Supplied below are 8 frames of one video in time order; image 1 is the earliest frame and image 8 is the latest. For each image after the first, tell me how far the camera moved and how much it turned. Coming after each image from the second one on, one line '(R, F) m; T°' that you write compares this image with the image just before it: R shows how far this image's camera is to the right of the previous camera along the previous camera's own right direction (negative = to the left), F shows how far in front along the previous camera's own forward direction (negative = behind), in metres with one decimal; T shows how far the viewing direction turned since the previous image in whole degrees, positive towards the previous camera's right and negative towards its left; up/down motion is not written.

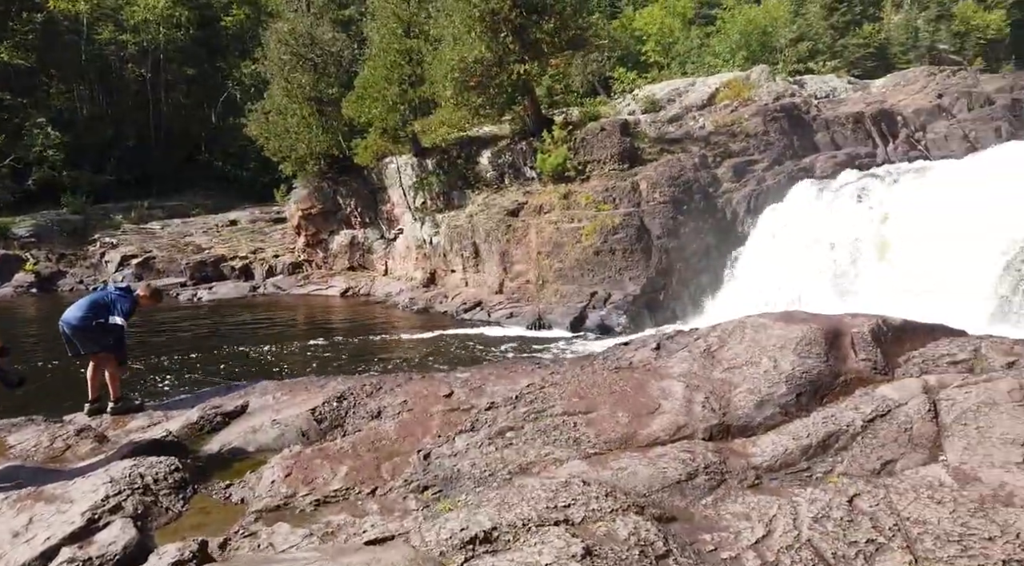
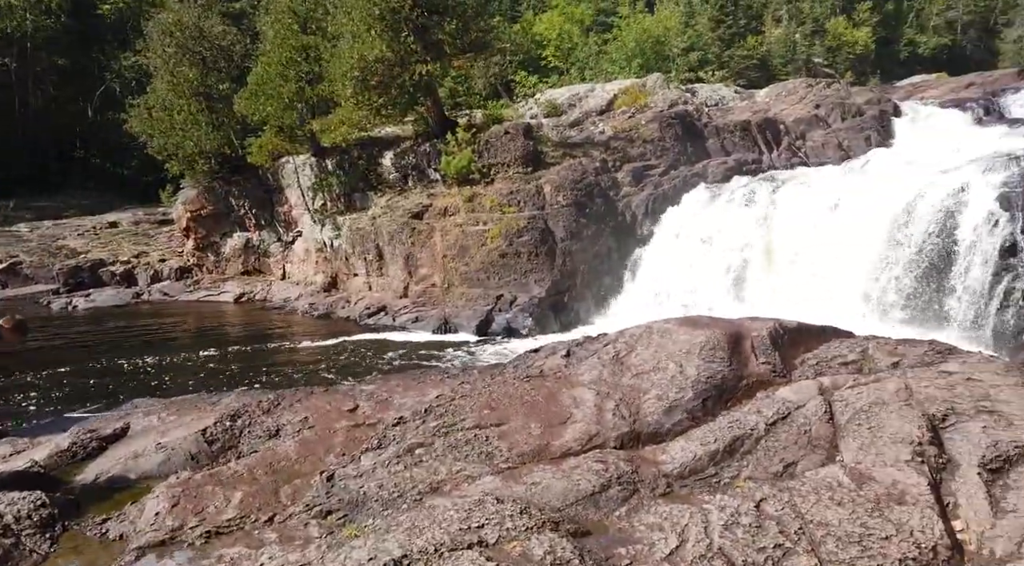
(0.0, +0.1) m; +8°
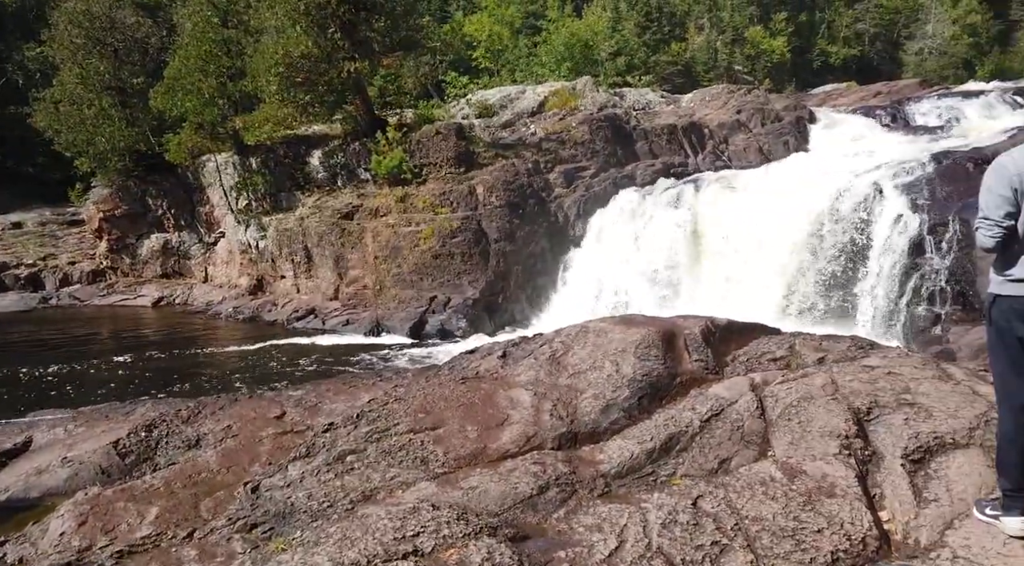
(0.0, +0.1) m; +5°
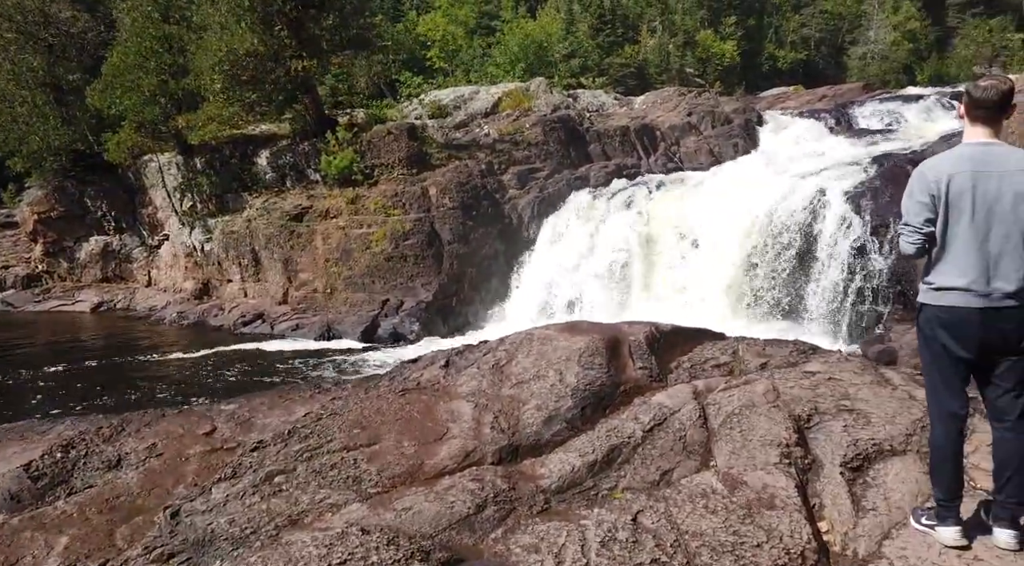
(+0.1, +0.1) m; +3°
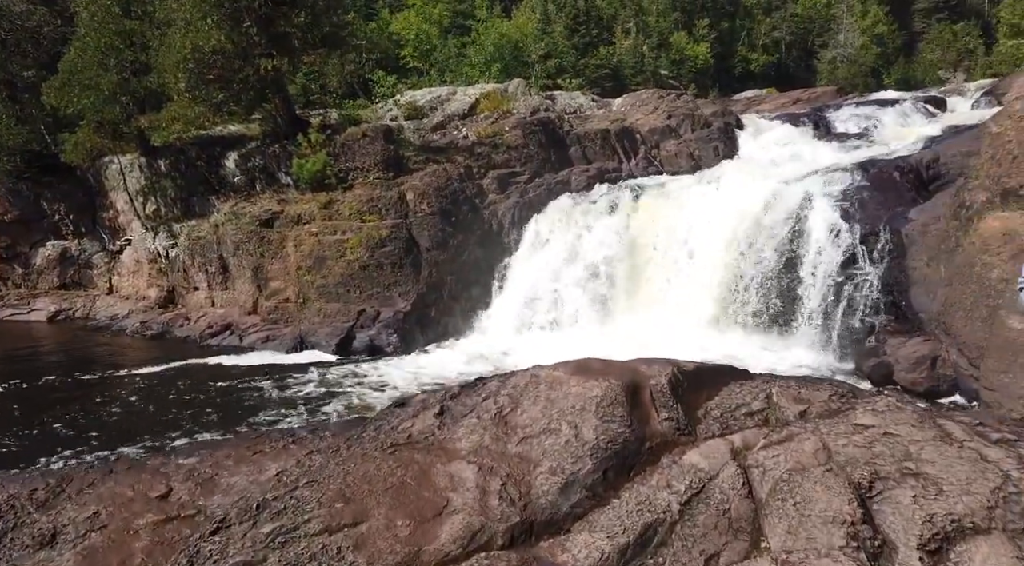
(-0.2, +0.5) m; +2°
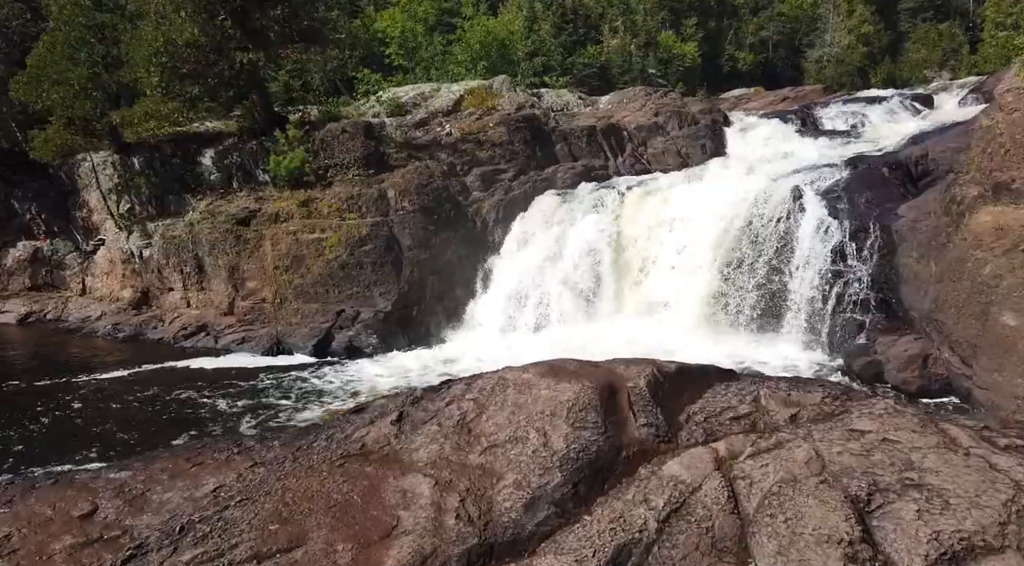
(+0.1, +0.3) m; +1°
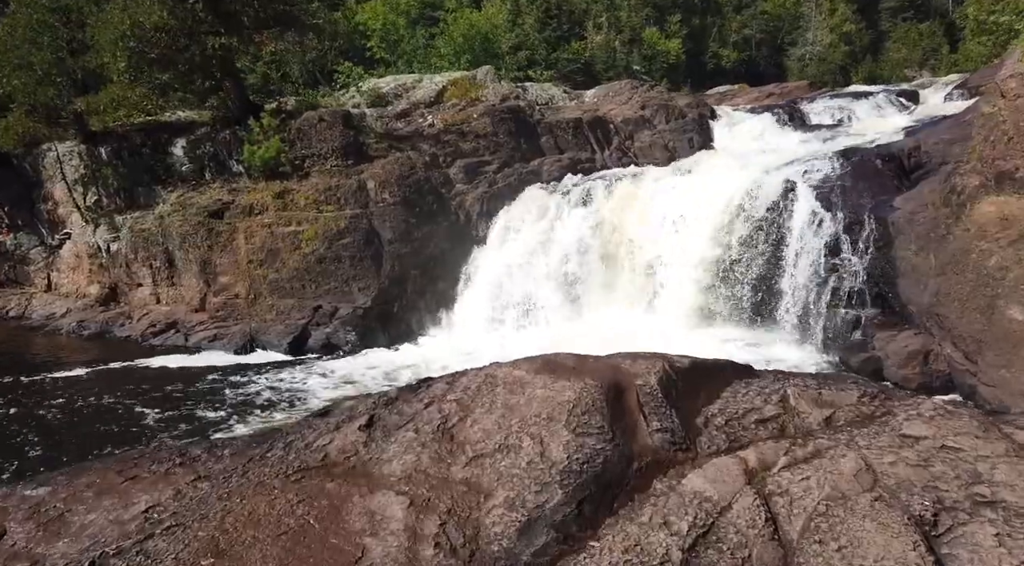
(0.0, +0.5) m; +1°
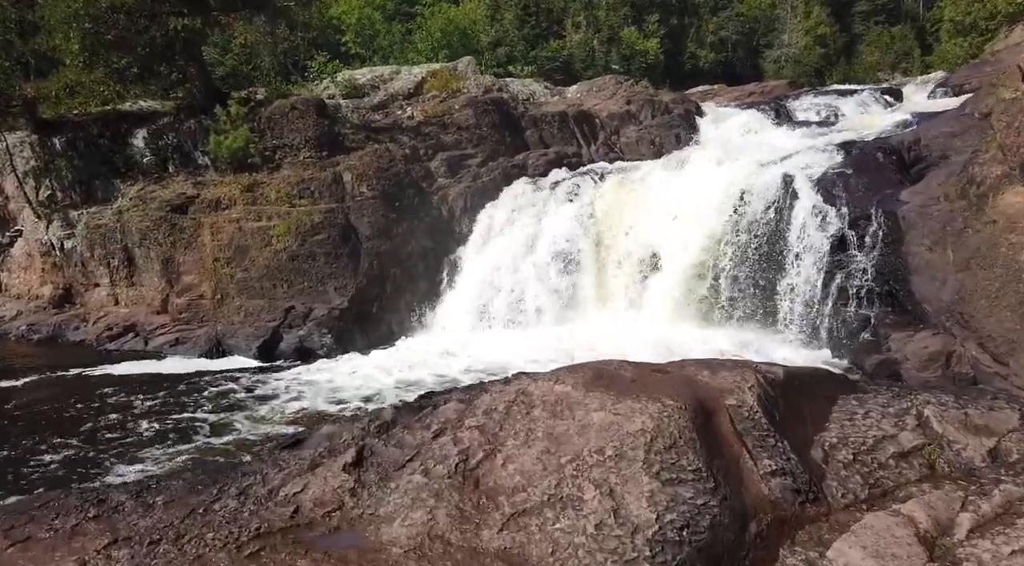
(-0.2, +0.8) m; +2°
